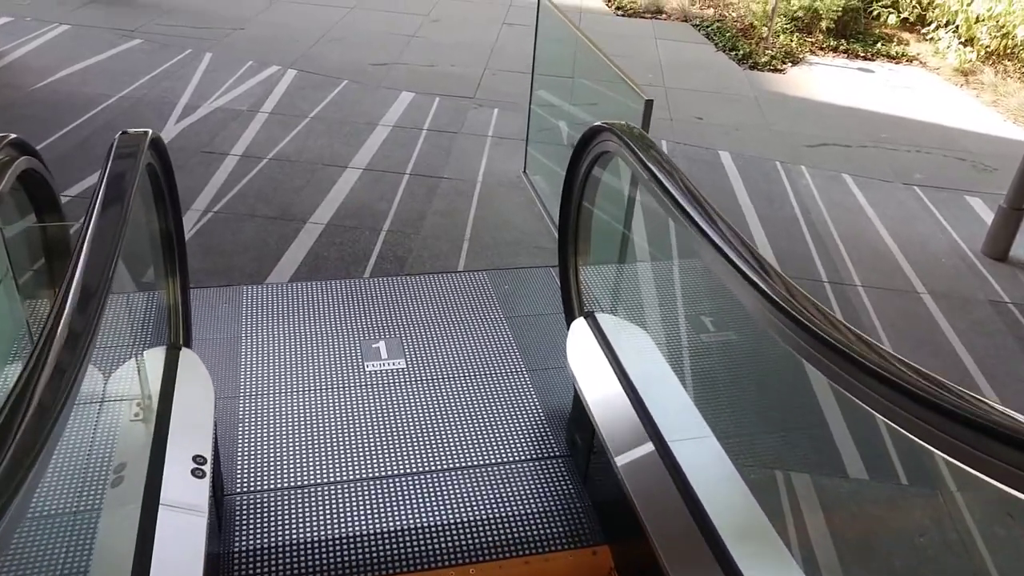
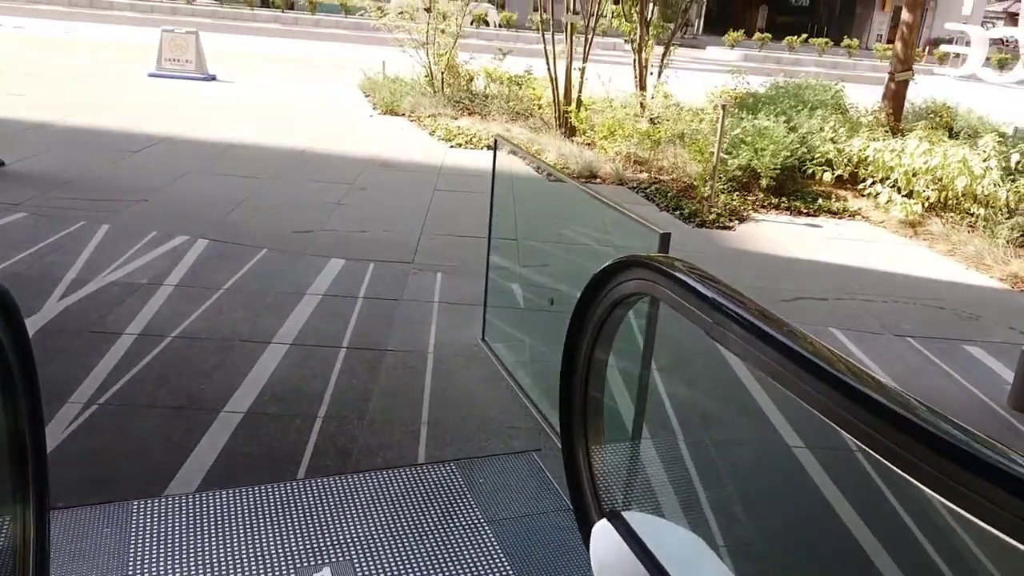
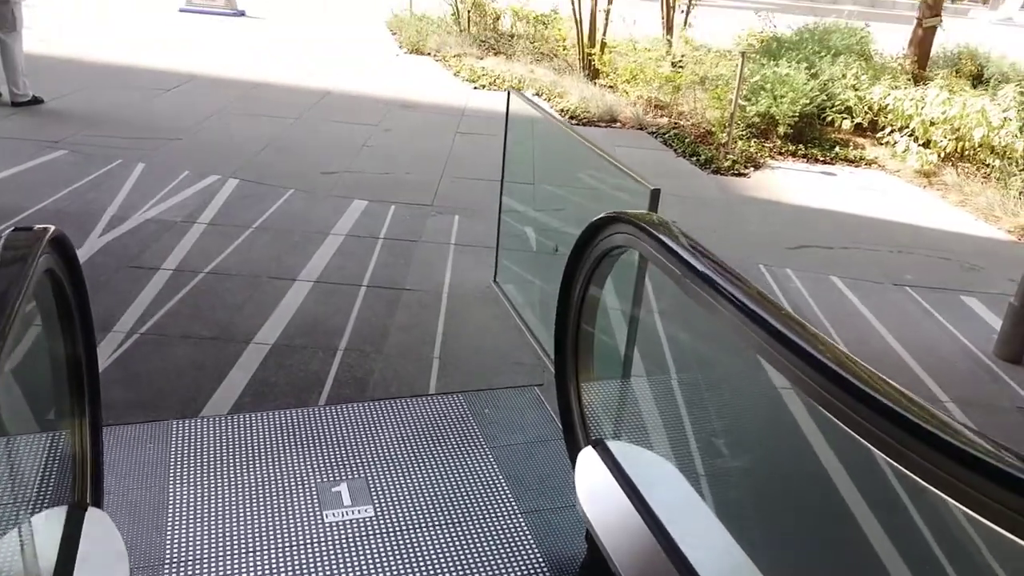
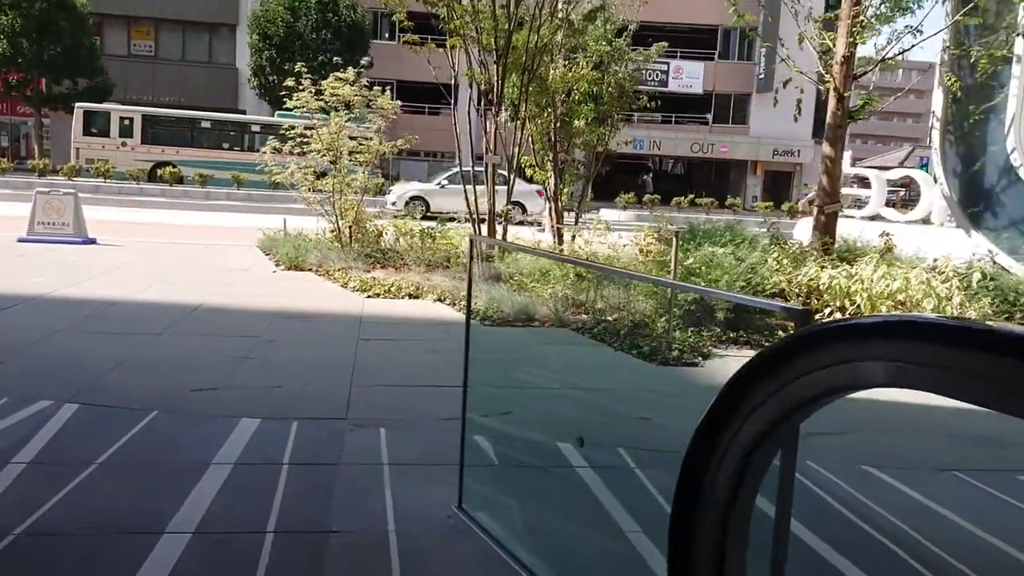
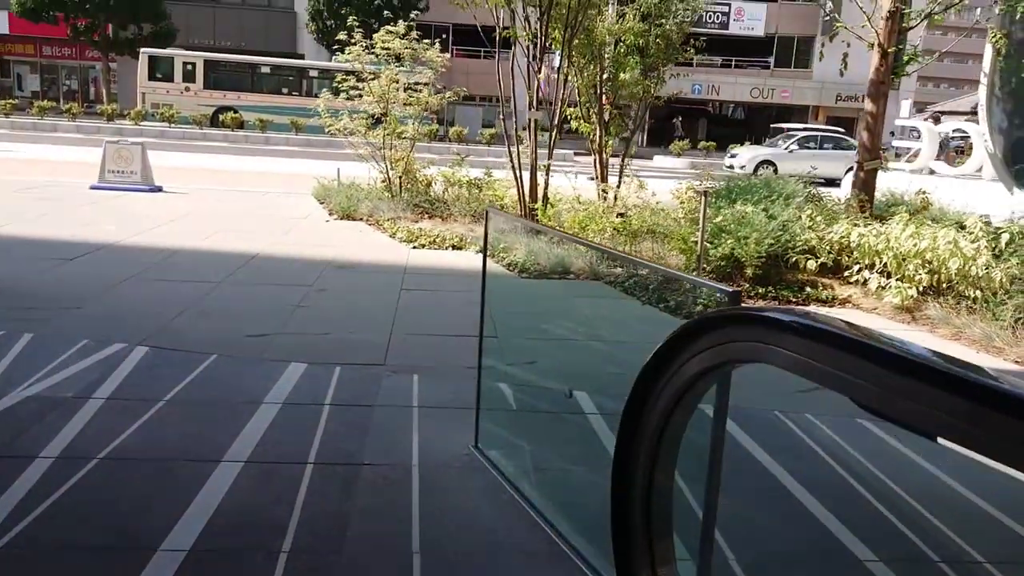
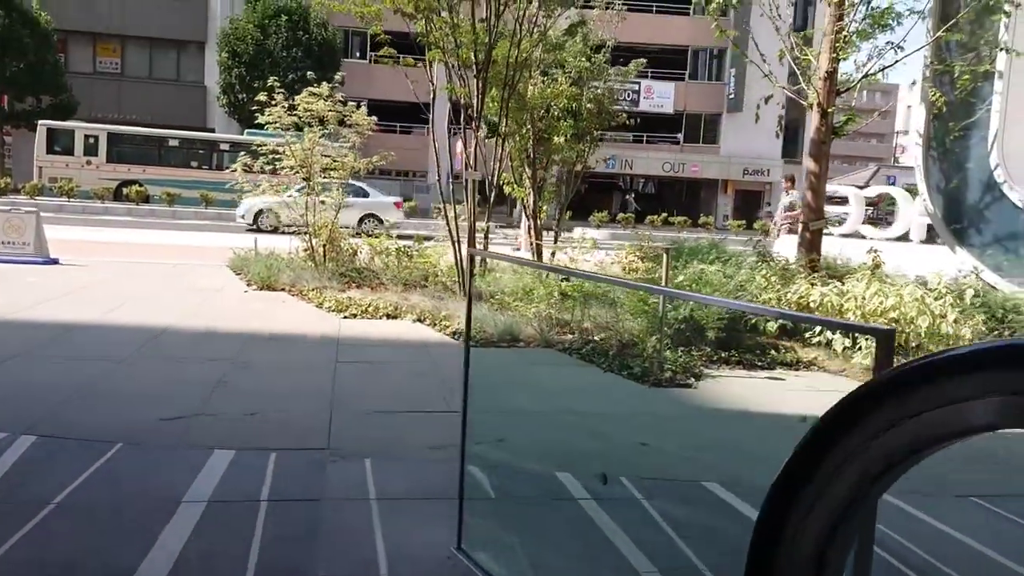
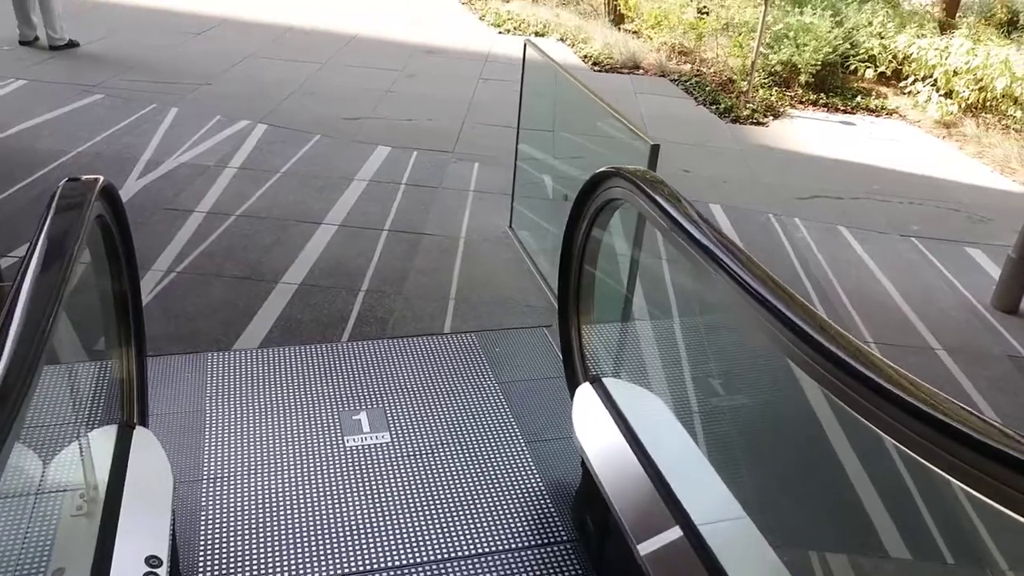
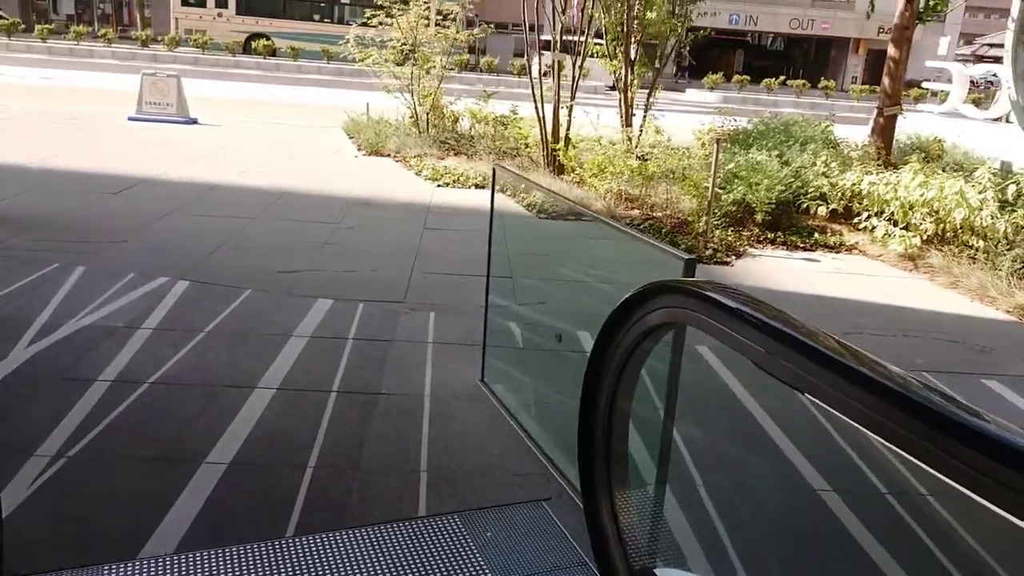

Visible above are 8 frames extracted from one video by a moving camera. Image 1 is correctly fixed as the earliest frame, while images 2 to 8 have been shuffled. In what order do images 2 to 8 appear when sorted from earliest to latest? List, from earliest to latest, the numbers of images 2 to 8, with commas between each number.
7, 3, 2, 8, 5, 4, 6
